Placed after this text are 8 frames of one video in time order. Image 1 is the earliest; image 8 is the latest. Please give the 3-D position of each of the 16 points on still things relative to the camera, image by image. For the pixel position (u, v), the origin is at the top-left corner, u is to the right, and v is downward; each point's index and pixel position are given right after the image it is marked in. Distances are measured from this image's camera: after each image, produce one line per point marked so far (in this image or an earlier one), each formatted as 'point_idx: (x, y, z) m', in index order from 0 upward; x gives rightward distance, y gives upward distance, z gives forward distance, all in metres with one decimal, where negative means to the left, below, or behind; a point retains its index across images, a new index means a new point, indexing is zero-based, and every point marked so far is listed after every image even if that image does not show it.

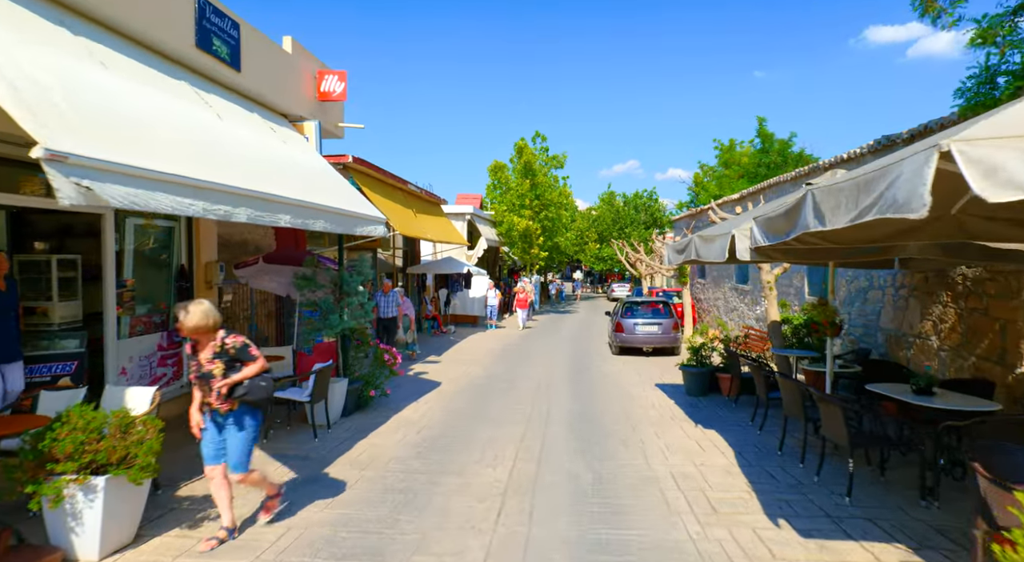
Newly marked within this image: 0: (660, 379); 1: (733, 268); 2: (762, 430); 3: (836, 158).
0: (+3.0, -2.0, +11.5) m
1: (+6.8, +0.4, +17.6) m
2: (+3.1, -1.9, +7.1) m
3: (+5.9, +2.2, +10.3) m
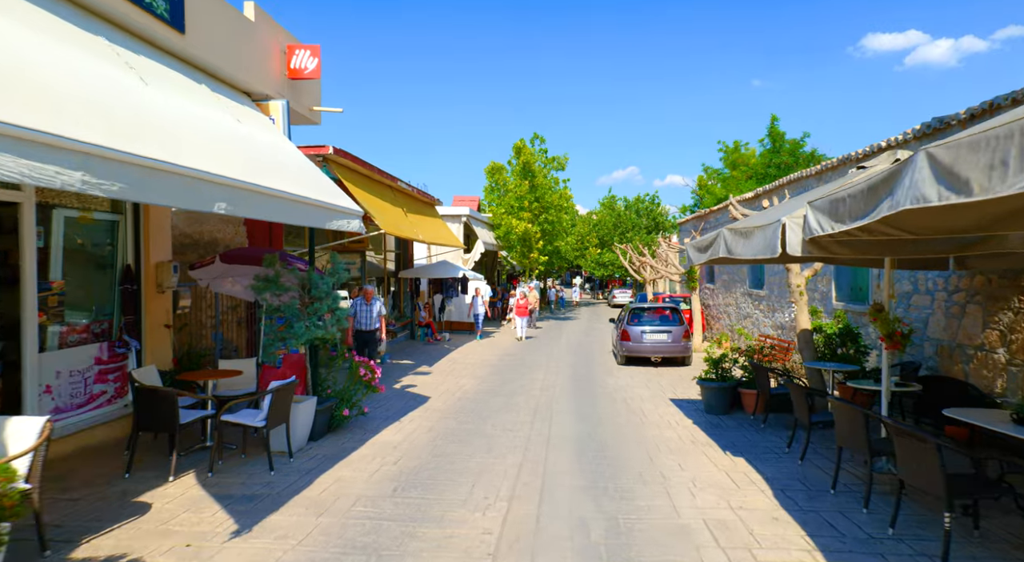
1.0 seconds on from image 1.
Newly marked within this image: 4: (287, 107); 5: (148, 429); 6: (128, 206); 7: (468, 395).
0: (+2.9, -2.1, +10.4) m
1: (+6.7, +0.3, +16.5) m
2: (+3.1, -1.9, +6.0) m
3: (+5.8, +2.2, +9.3) m
4: (-3.0, +2.3, +7.6) m
5: (-3.5, -1.4, +5.5) m
6: (-4.8, +0.9, +7.1) m
7: (-0.8, -2.1, +10.5) m
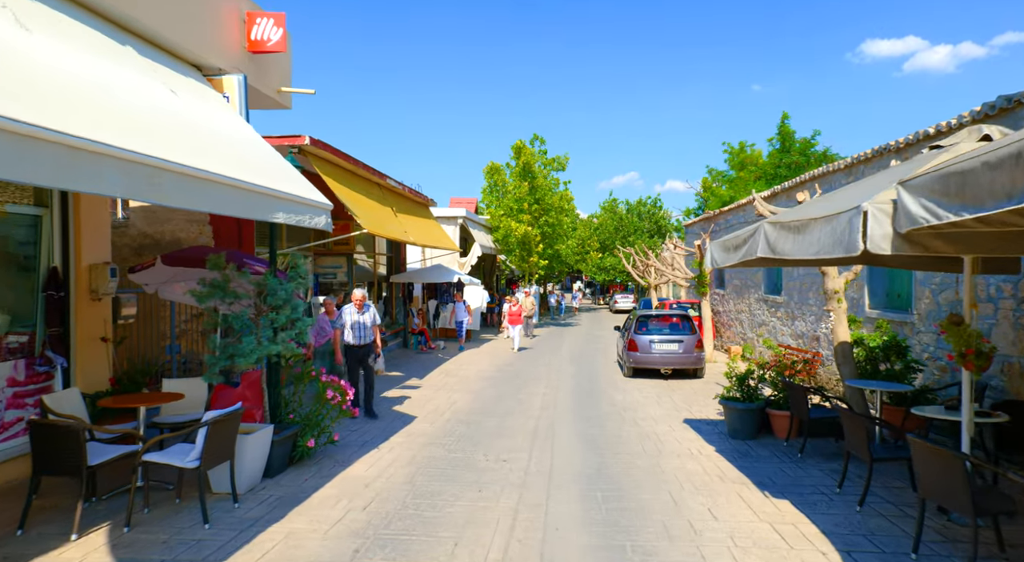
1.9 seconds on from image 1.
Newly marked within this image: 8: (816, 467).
0: (+2.9, -2.2, +9.3) m
1: (+6.7, +0.1, +15.4) m
2: (+3.0, -1.9, +4.9) m
3: (+5.7, +2.1, +8.2) m
4: (-3.0, +2.3, +6.5) m
5: (-3.5, -1.5, +4.4) m
6: (-4.8, +0.9, +6.1) m
7: (-0.9, -2.2, +9.4) m
8: (+3.3, -2.0, +6.3) m
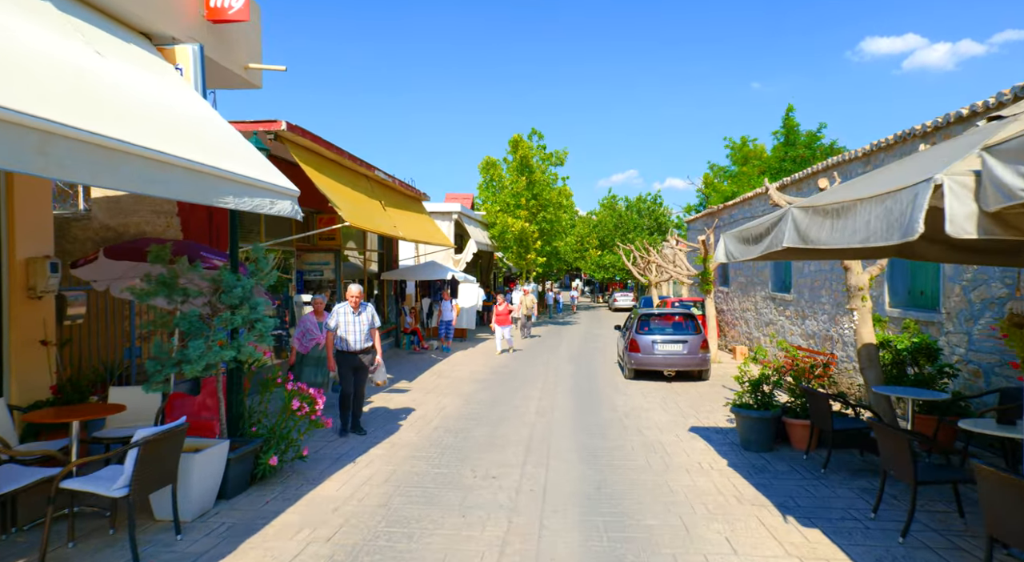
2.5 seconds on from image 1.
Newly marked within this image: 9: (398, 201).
0: (+2.8, -2.1, +8.6) m
1: (+6.5, +0.2, +14.7) m
2: (+2.9, -1.9, +4.2) m
3: (+5.6, +2.1, +7.5) m
4: (-3.1, +2.3, +5.8) m
5: (-3.6, -1.4, +3.7) m
6: (-4.9, +0.9, +5.3) m
7: (-1.0, -2.1, +8.7) m
8: (+3.2, -2.0, +5.6) m
9: (-3.0, +2.1, +15.2) m
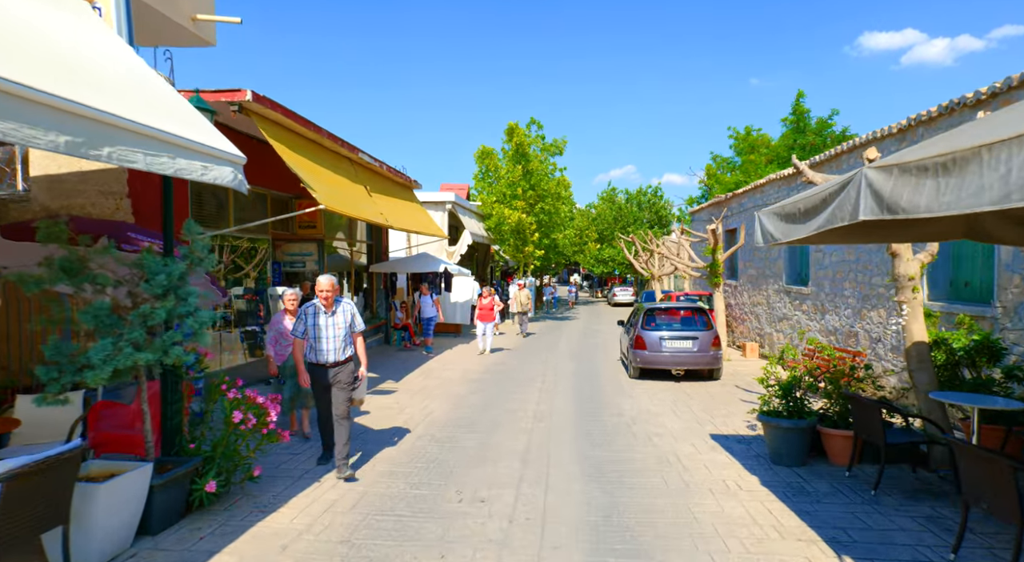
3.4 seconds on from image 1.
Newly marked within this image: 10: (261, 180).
0: (+2.7, -2.0, +7.7) m
1: (+6.4, +0.4, +13.8) m
2: (+2.8, -1.8, +3.3) m
3: (+5.6, +2.2, +6.5) m
4: (-3.2, +2.4, +4.8) m
5: (-3.7, -1.3, +2.7) m
6: (-5.0, +1.0, +4.3) m
7: (-1.0, -2.0, +7.7) m
8: (+3.2, -1.9, +4.6) m
9: (-3.1, +2.3, +14.2) m
10: (-4.4, +1.8, +9.9) m
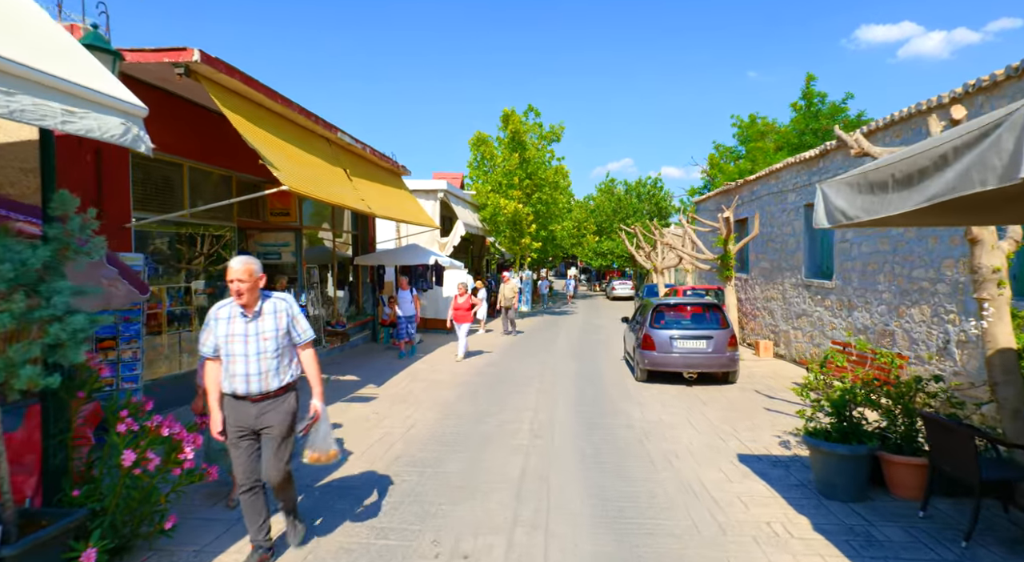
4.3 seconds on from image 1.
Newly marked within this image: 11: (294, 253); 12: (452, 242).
0: (+2.6, -1.9, +6.6) m
1: (+6.3, +0.5, +12.7) m
2: (+2.8, -1.8, +2.2) m
3: (+5.5, +2.3, +5.4) m
4: (-3.3, +2.5, +3.6) m
5: (-3.7, -1.3, +1.6) m
6: (-5.0, +1.1, +3.2) m
7: (-1.1, -1.9, +6.6) m
8: (+3.1, -1.8, +3.6) m
9: (-3.2, +2.5, +13.0) m
10: (-4.5, +1.9, +8.7) m
11: (-4.7, +0.6, +12.3) m
12: (-2.0, +1.3, +18.7) m
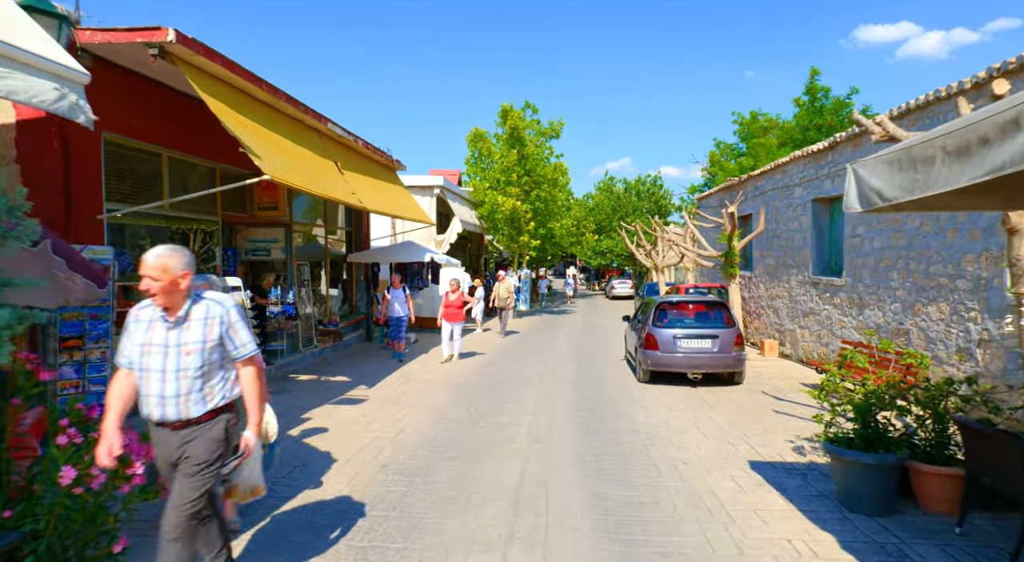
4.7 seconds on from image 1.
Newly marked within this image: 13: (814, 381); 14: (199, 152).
0: (+2.6, -1.8, +6.2) m
1: (+6.3, +0.6, +12.3) m
2: (+2.8, -1.7, +1.8) m
3: (+5.5, +2.4, +5.0) m
4: (-3.3, +2.5, +3.2) m
5: (-3.7, -1.3, +1.2) m
6: (-5.1, +1.1, +2.8) m
7: (-1.2, -1.8, +6.2) m
8: (+3.1, -1.8, +3.1) m
9: (-3.3, +2.5, +12.6) m
10: (-4.6, +1.9, +8.3) m
11: (-4.7, +0.7, +11.9) m
12: (-2.0, +1.3, +18.3) m
13: (+5.3, -1.8, +10.1) m
14: (-4.5, +1.9, +8.4) m
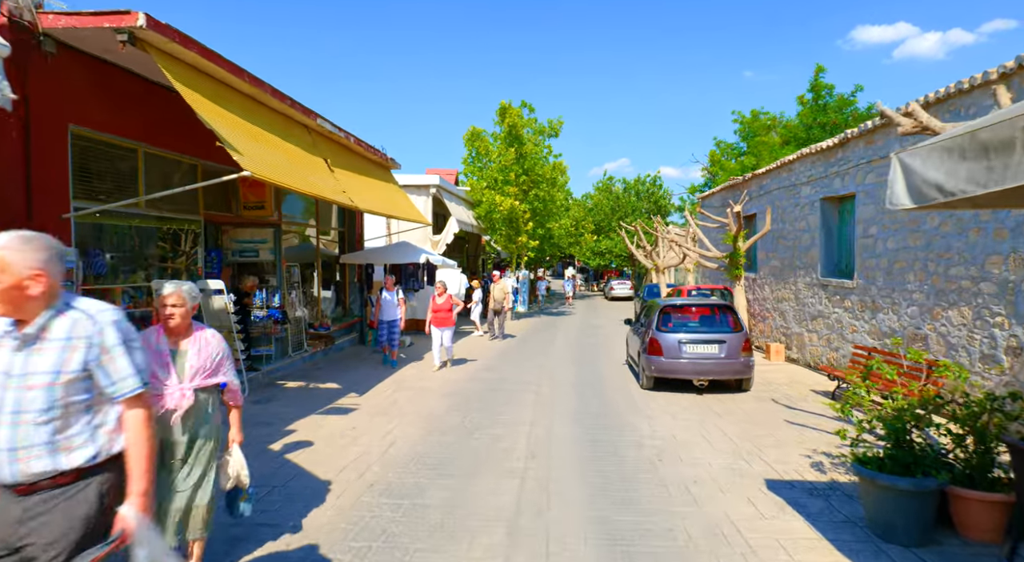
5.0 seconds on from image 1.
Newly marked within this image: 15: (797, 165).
0: (+2.5, -1.9, +5.7) m
1: (+6.2, +0.6, +11.8) m
2: (+2.8, -1.7, +1.4) m
3: (+5.4, +2.3, +4.6) m
4: (-3.3, +2.5, +2.7) m
5: (-3.8, -1.3, +0.7) m
6: (-5.1, +1.1, +2.3) m
7: (-1.2, -1.9, +5.7) m
8: (+3.0, -1.8, +2.7) m
9: (-3.3, +2.5, +12.1) m
10: (-4.6, +1.9, +7.8) m
11: (-4.8, +0.6, +11.4) m
12: (-2.1, +1.3, +17.9) m
13: (+5.3, -1.8, +9.7) m
14: (-4.6, +1.8, +7.9) m
15: (+6.2, +2.5, +12.6) m
